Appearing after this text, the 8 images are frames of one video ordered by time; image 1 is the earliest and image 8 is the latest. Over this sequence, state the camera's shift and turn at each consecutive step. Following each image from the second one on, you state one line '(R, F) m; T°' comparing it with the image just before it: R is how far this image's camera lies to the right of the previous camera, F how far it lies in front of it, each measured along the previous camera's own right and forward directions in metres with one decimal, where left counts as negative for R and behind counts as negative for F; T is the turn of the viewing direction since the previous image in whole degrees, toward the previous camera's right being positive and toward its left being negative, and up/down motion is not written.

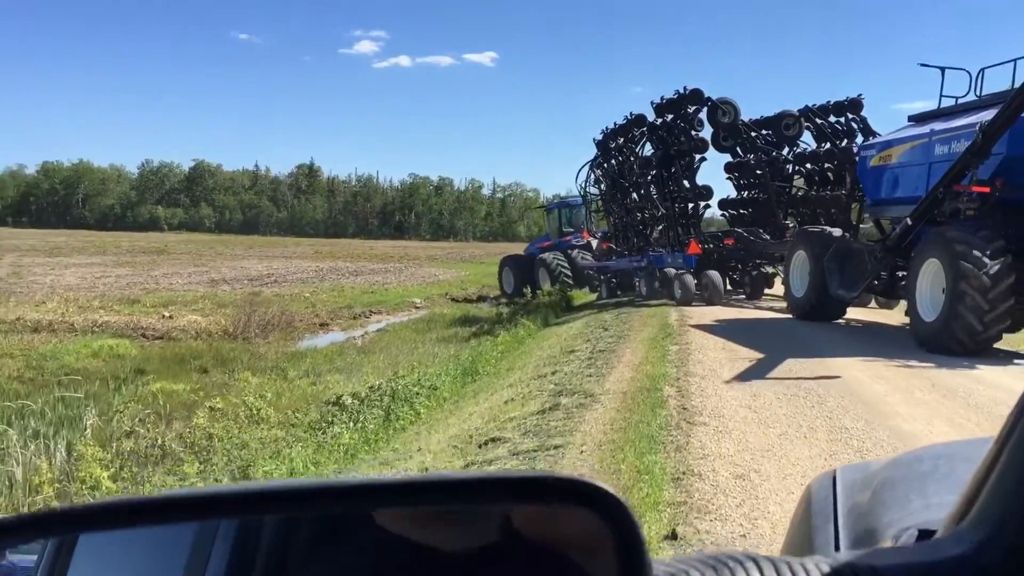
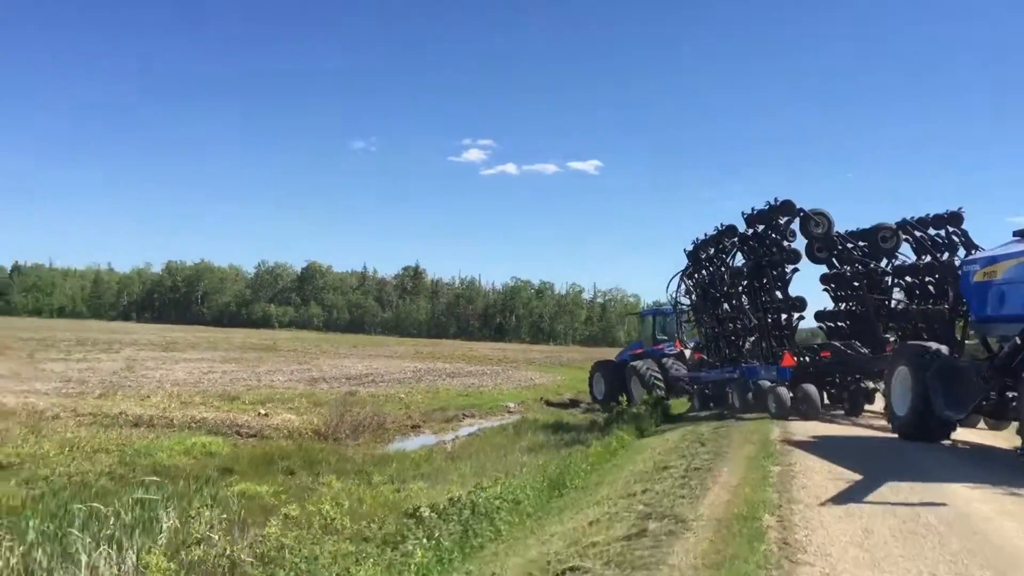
(+0.1, +0.3) m; -6°
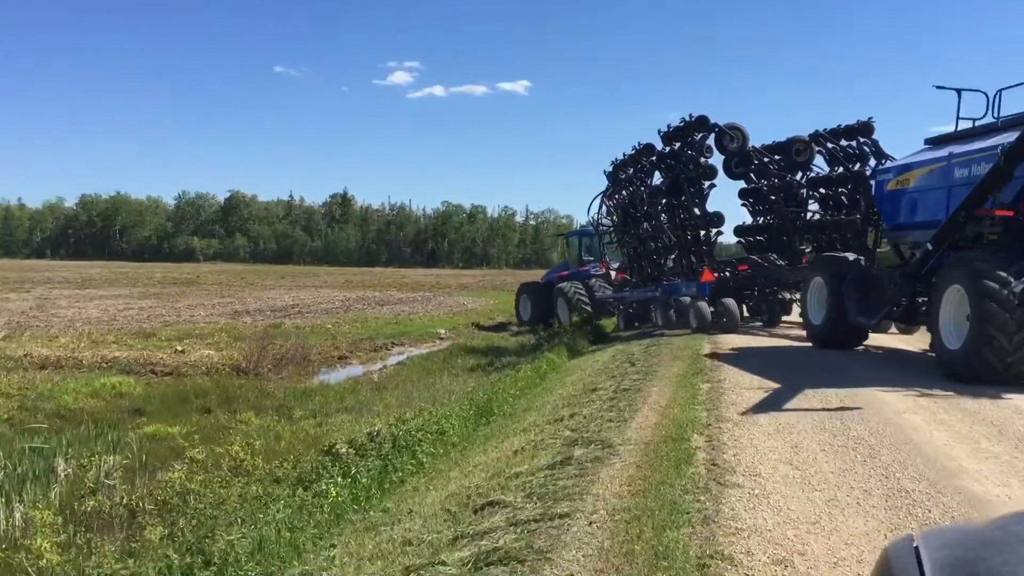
(+0.1, +0.4) m; +4°
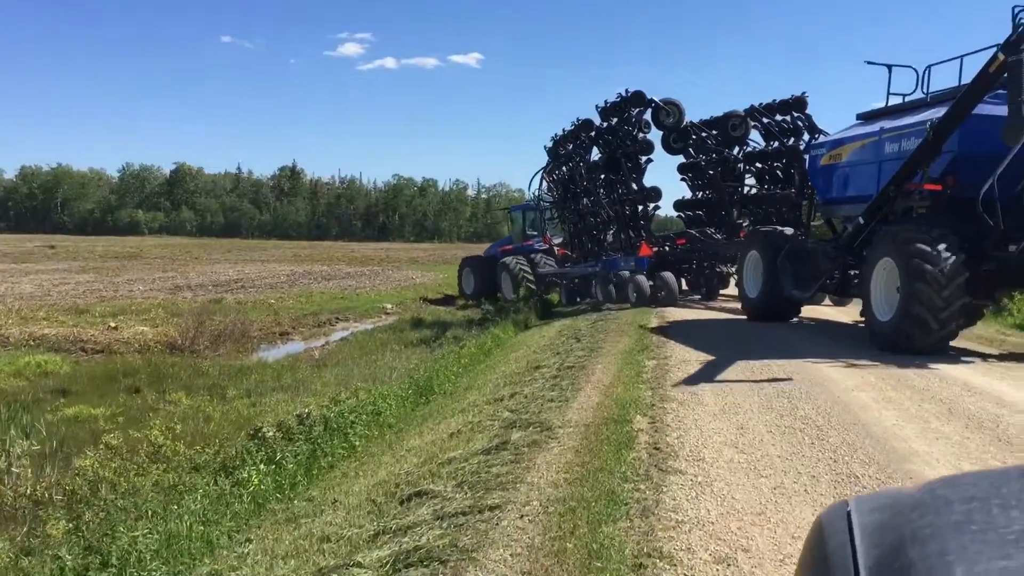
(+0.1, +0.3) m; +3°
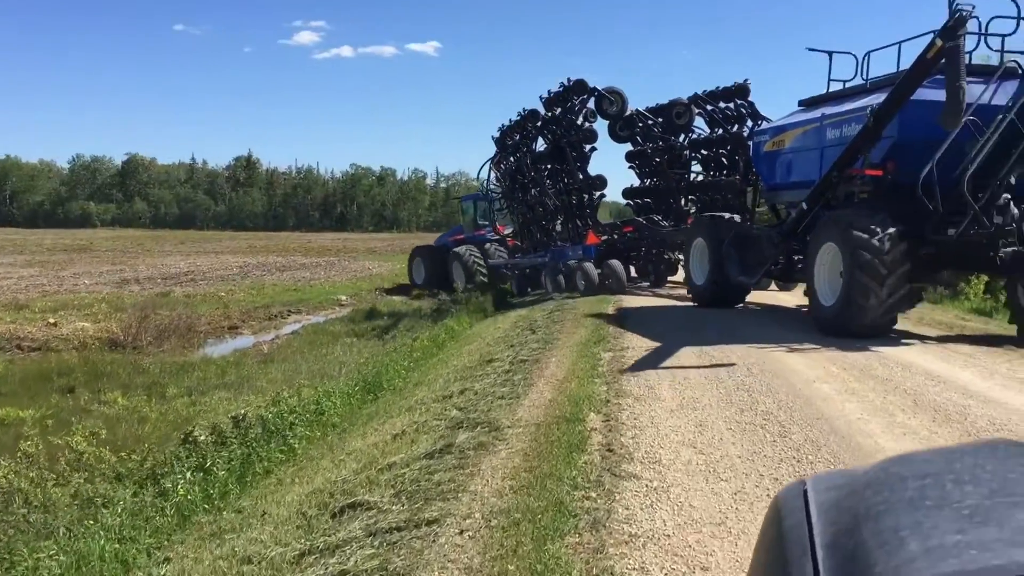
(+0.1, +0.4) m; +2°
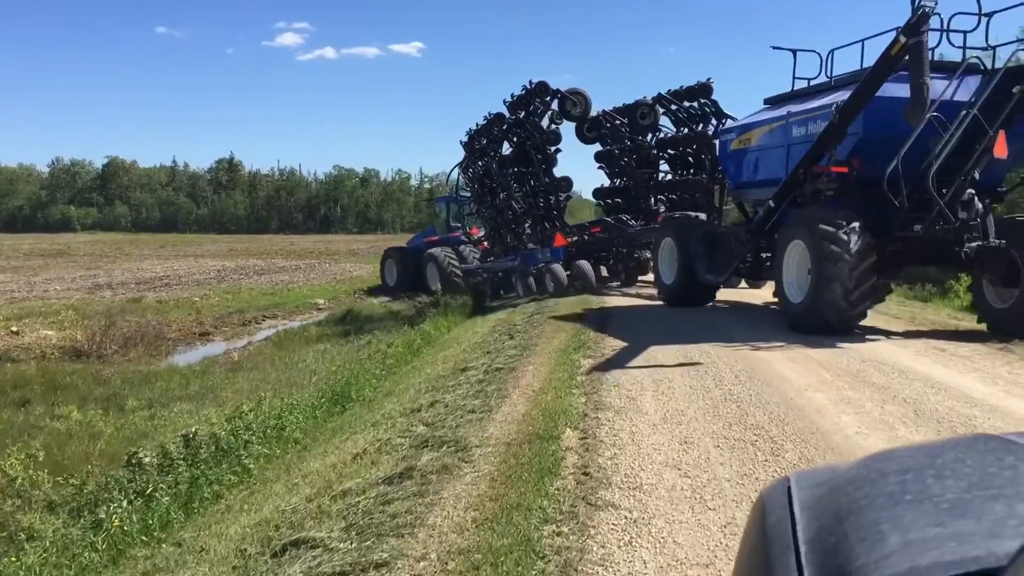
(+0.1, +0.5) m; +1°
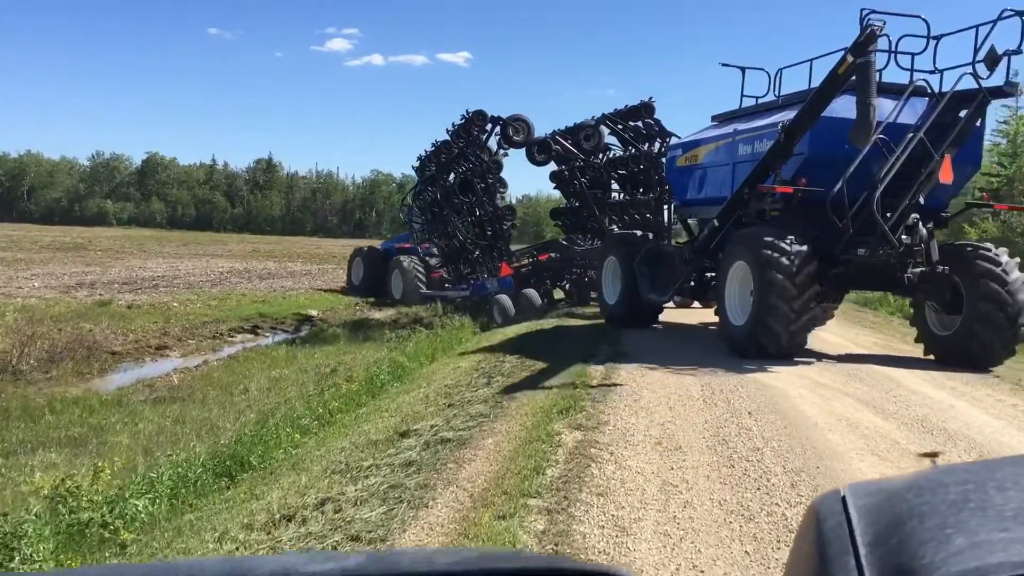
(+0.5, +2.5) m; -2°
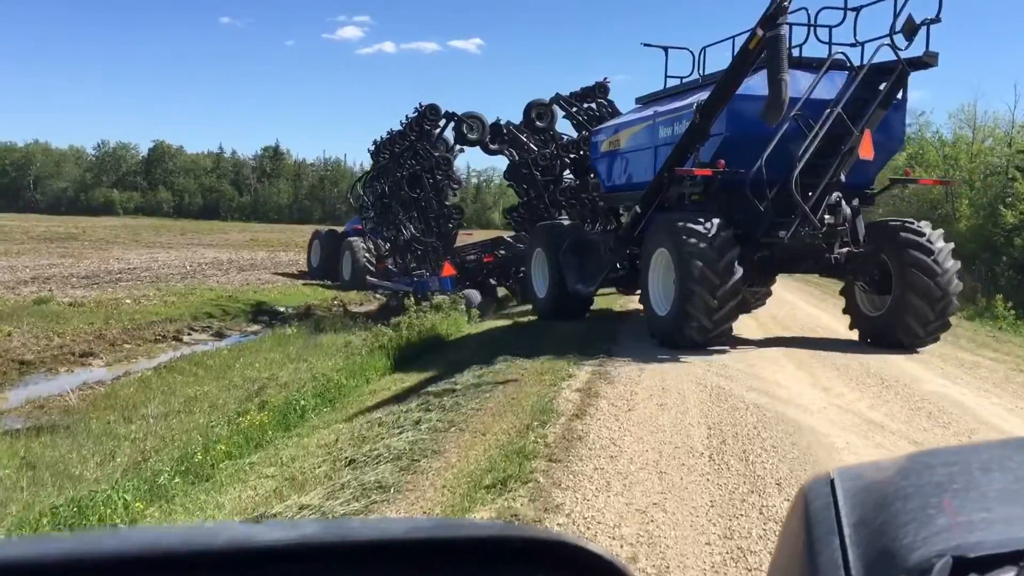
(+0.5, +2.1) m; -1°
